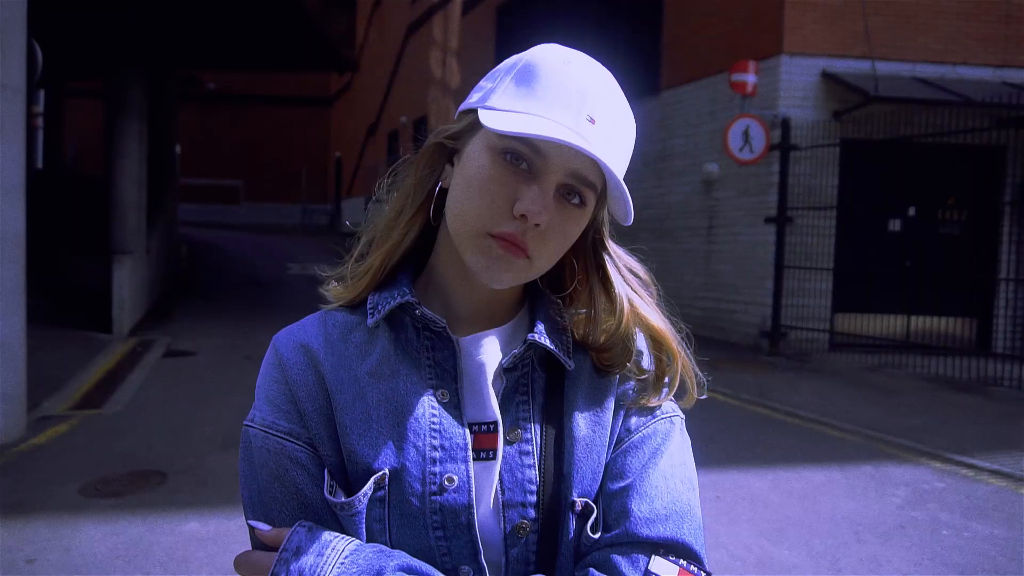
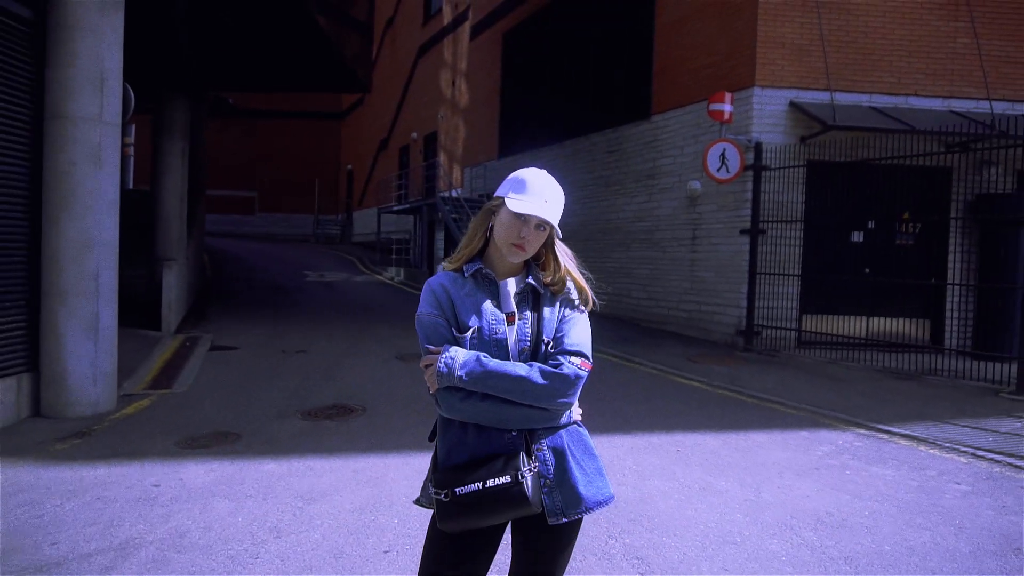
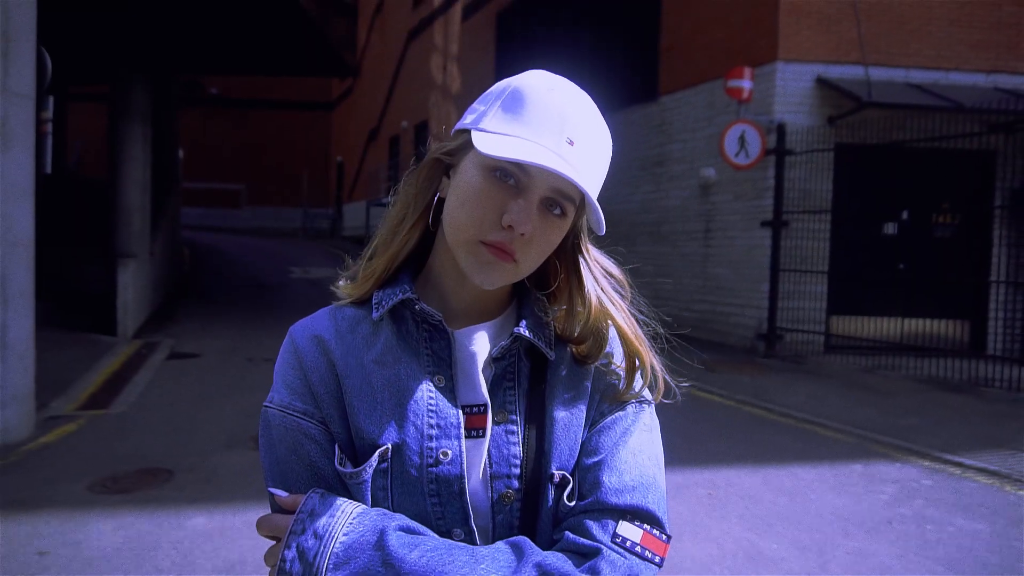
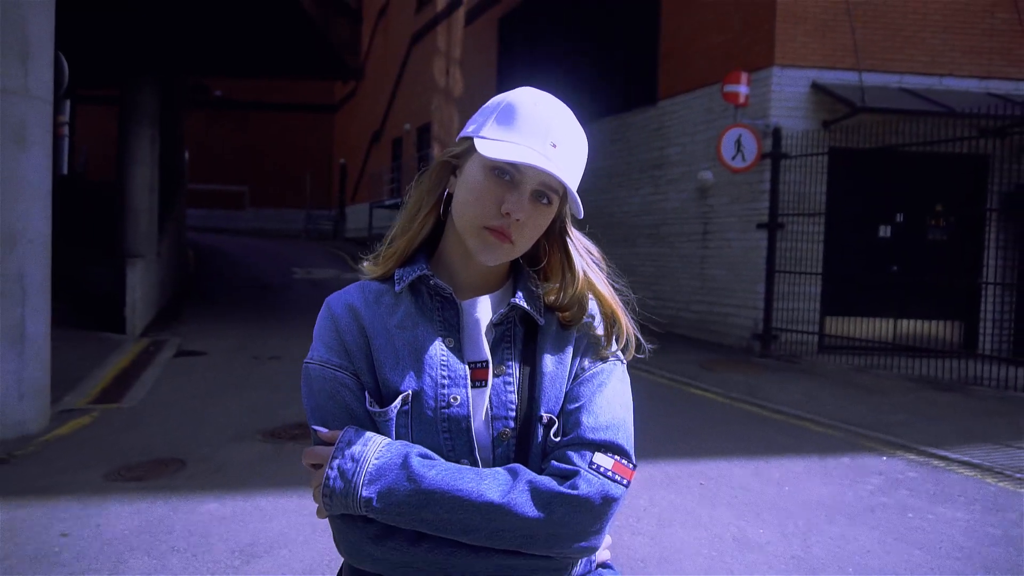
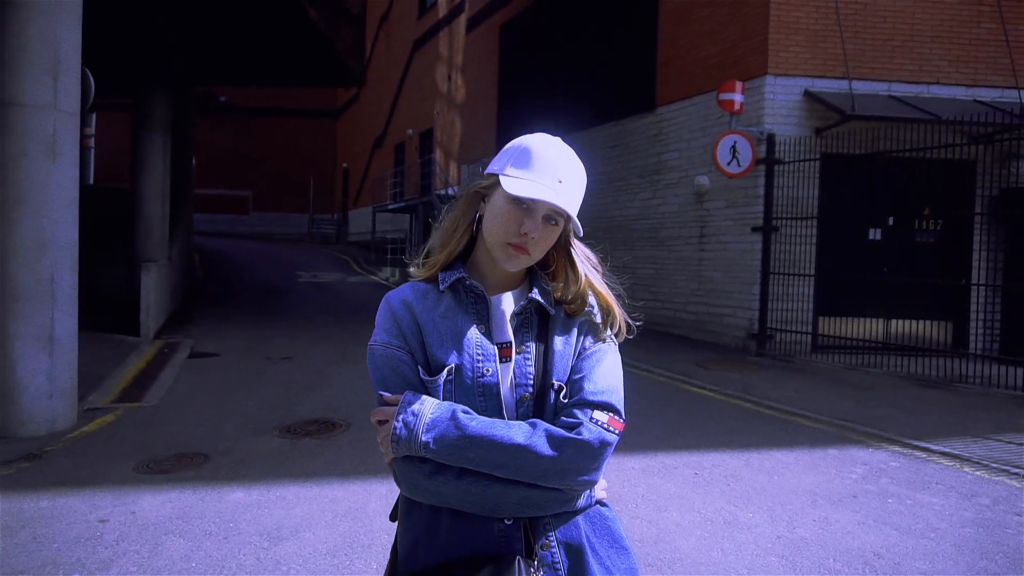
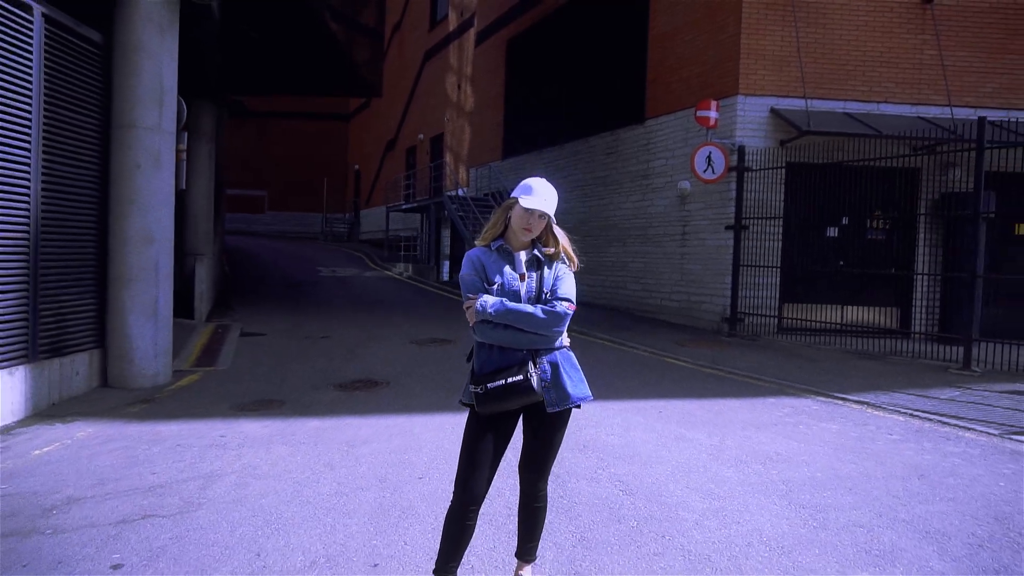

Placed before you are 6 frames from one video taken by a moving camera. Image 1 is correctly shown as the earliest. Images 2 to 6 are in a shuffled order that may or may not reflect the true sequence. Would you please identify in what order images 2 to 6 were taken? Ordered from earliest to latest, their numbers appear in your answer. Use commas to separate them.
3, 4, 5, 2, 6
